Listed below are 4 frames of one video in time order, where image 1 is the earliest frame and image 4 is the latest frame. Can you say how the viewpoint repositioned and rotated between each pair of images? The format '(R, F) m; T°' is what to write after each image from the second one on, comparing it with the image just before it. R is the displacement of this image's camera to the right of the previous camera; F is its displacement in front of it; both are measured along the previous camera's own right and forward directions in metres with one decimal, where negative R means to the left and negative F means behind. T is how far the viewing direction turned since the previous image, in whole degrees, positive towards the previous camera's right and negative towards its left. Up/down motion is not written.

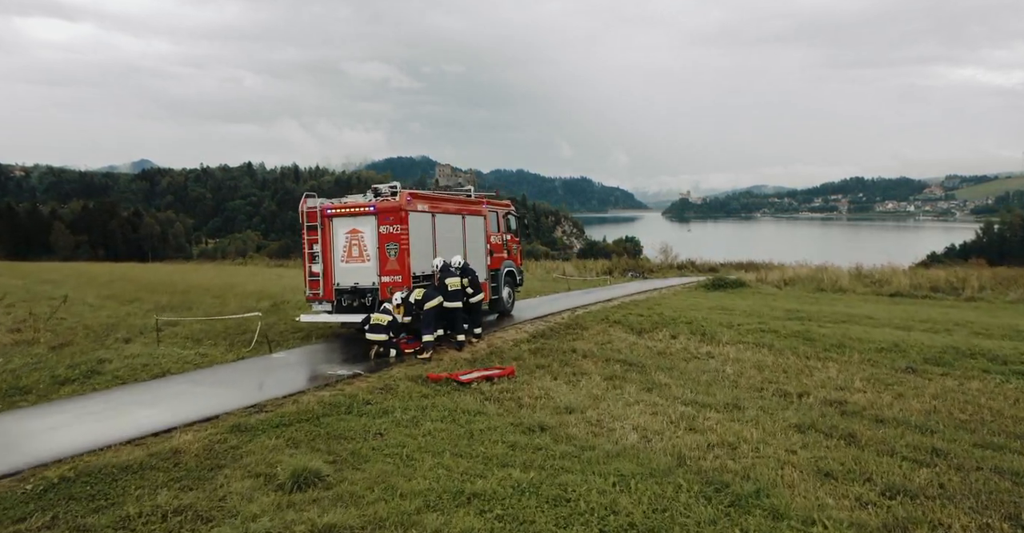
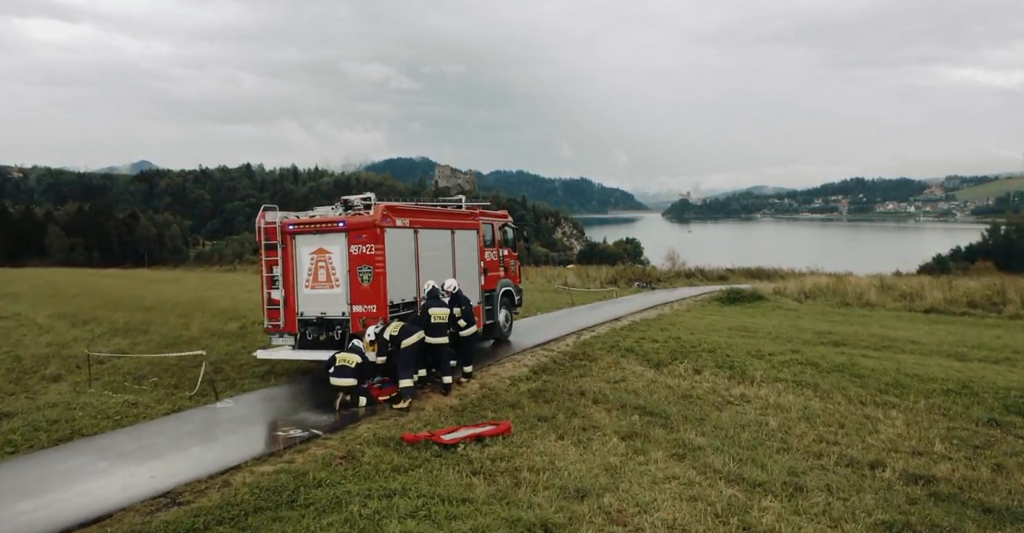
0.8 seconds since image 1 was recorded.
(0.0, +1.4) m; 0°
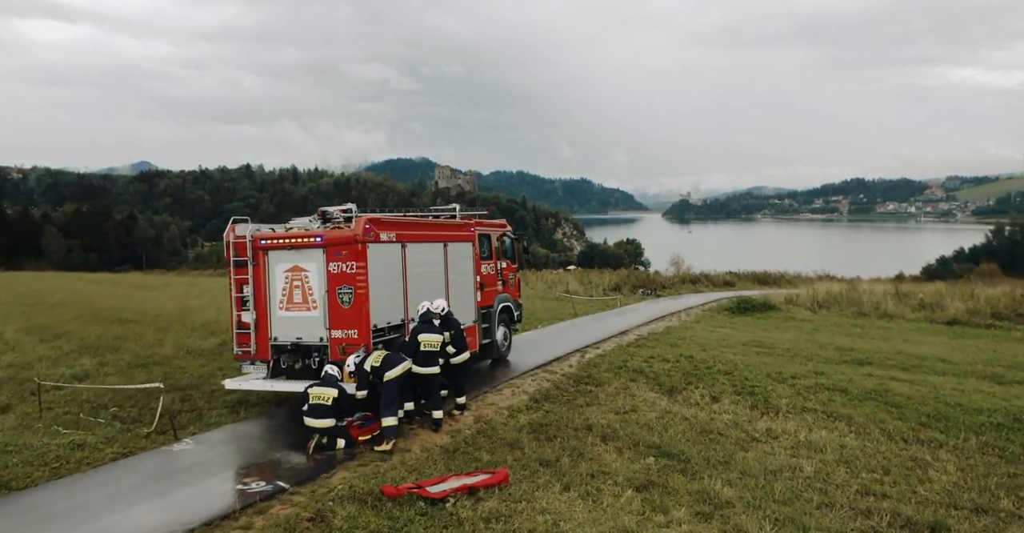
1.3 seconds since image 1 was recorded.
(0.0, +0.8) m; 0°
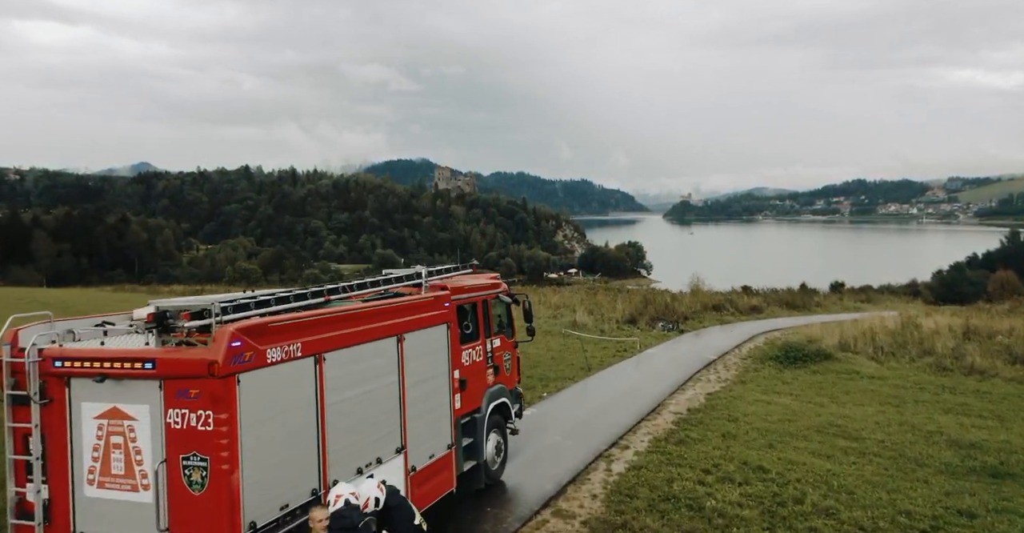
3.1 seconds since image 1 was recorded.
(0.0, +3.0) m; 0°
